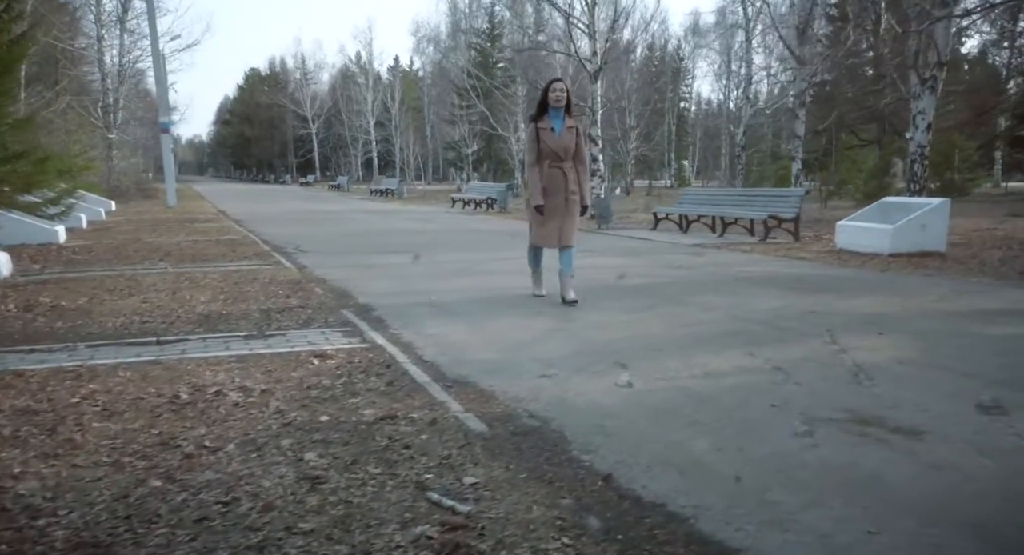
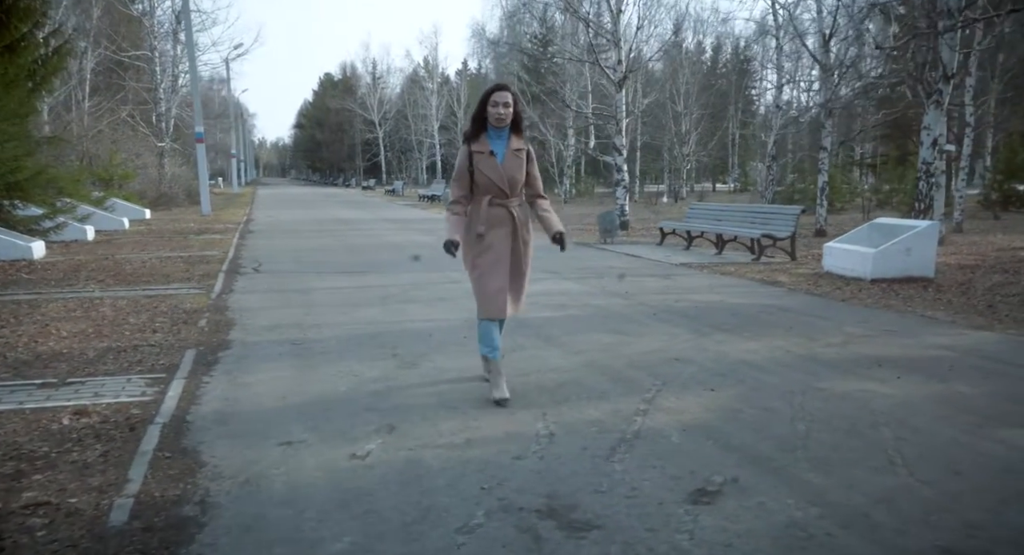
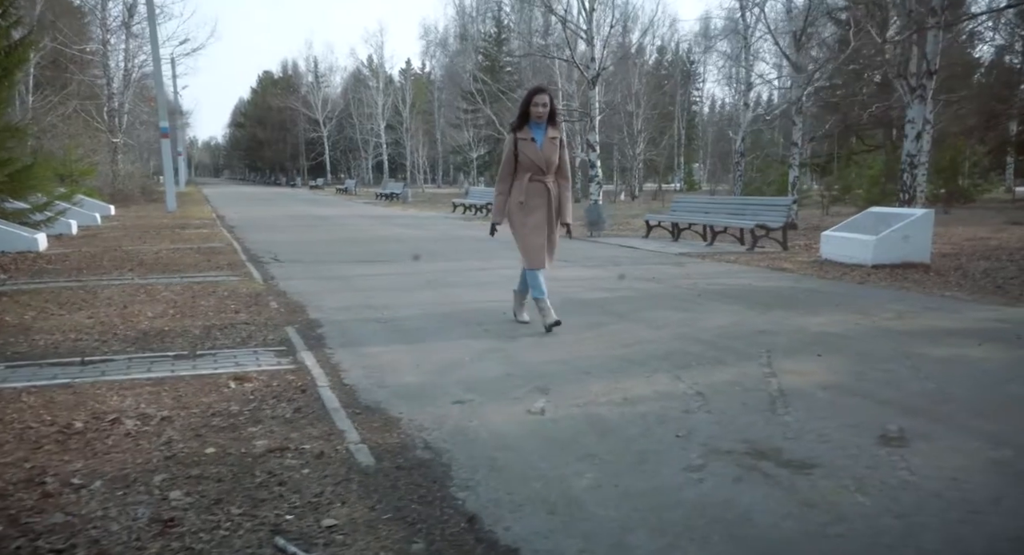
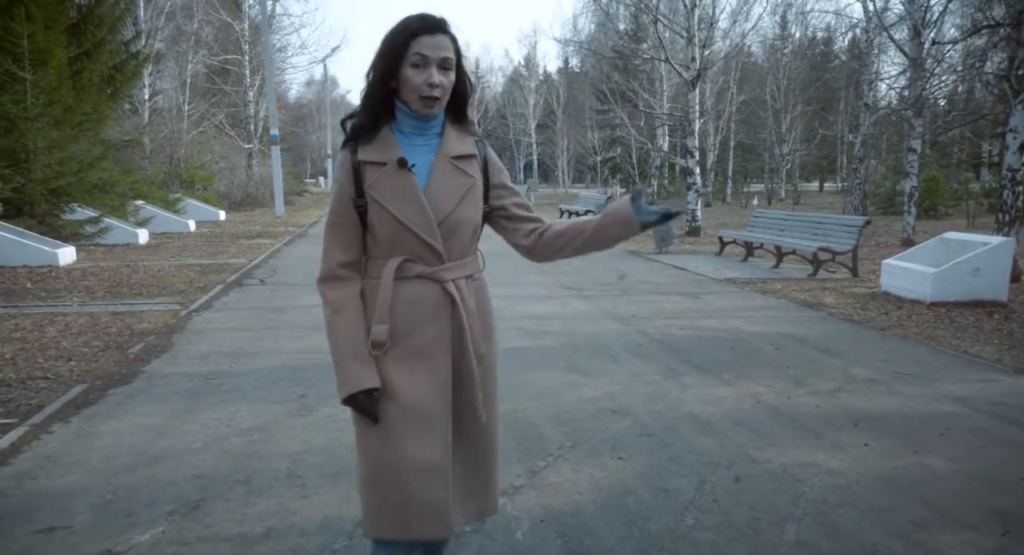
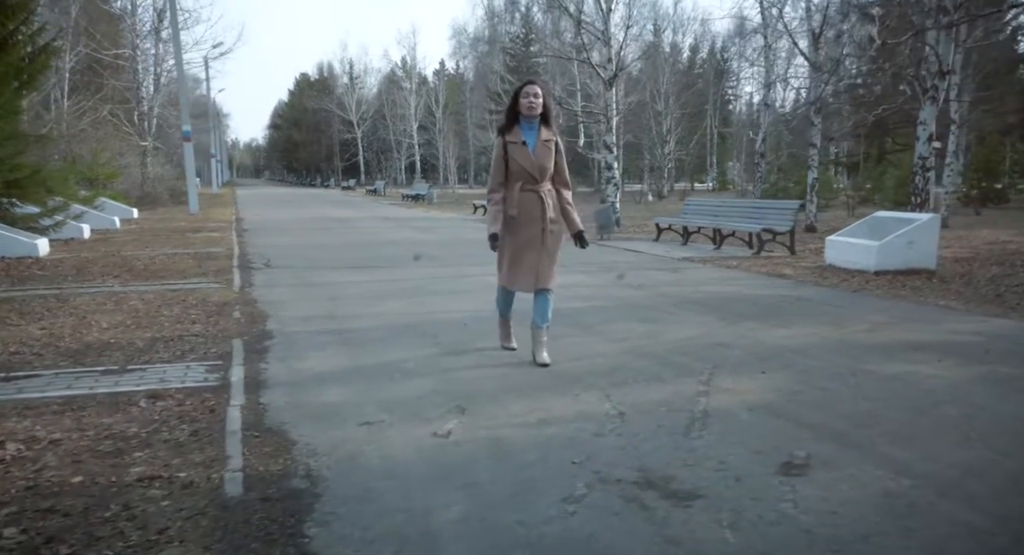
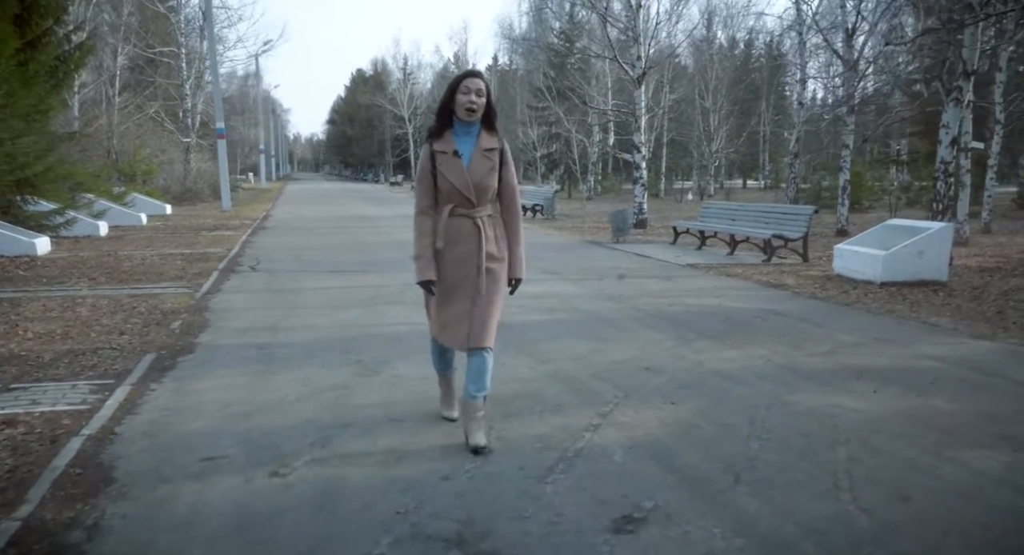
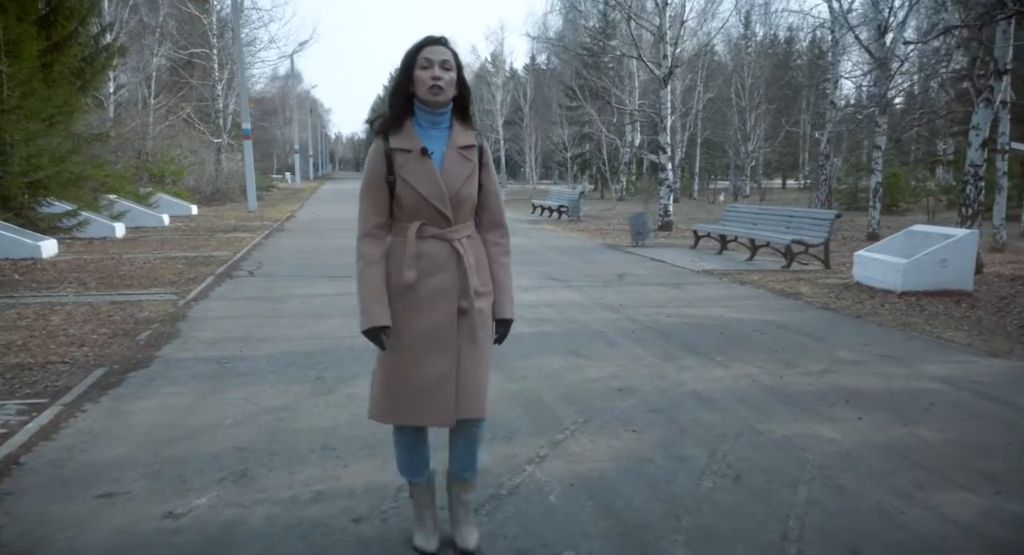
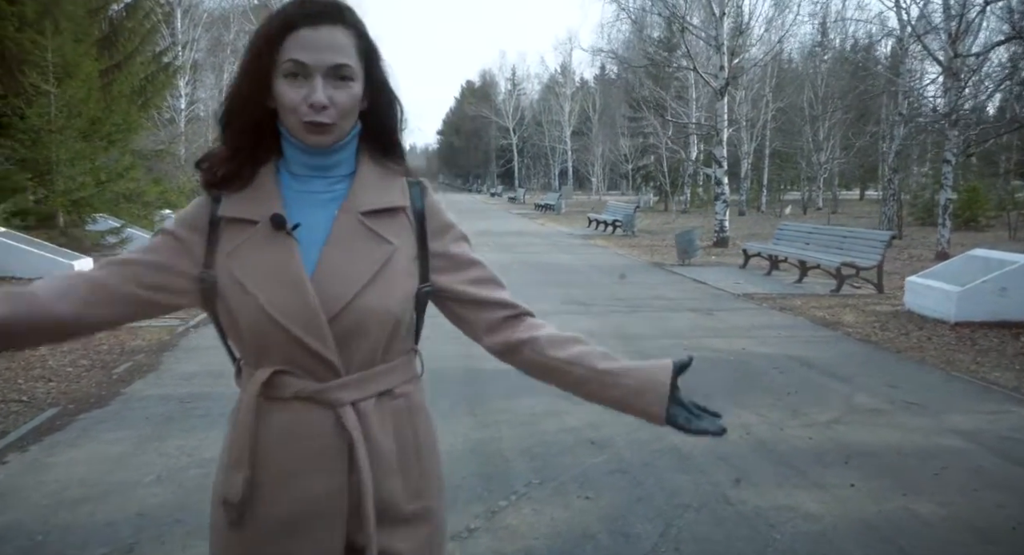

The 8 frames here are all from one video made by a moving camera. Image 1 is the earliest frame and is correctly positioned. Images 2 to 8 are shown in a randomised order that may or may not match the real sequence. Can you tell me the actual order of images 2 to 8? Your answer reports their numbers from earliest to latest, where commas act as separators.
3, 5, 2, 6, 7, 4, 8
